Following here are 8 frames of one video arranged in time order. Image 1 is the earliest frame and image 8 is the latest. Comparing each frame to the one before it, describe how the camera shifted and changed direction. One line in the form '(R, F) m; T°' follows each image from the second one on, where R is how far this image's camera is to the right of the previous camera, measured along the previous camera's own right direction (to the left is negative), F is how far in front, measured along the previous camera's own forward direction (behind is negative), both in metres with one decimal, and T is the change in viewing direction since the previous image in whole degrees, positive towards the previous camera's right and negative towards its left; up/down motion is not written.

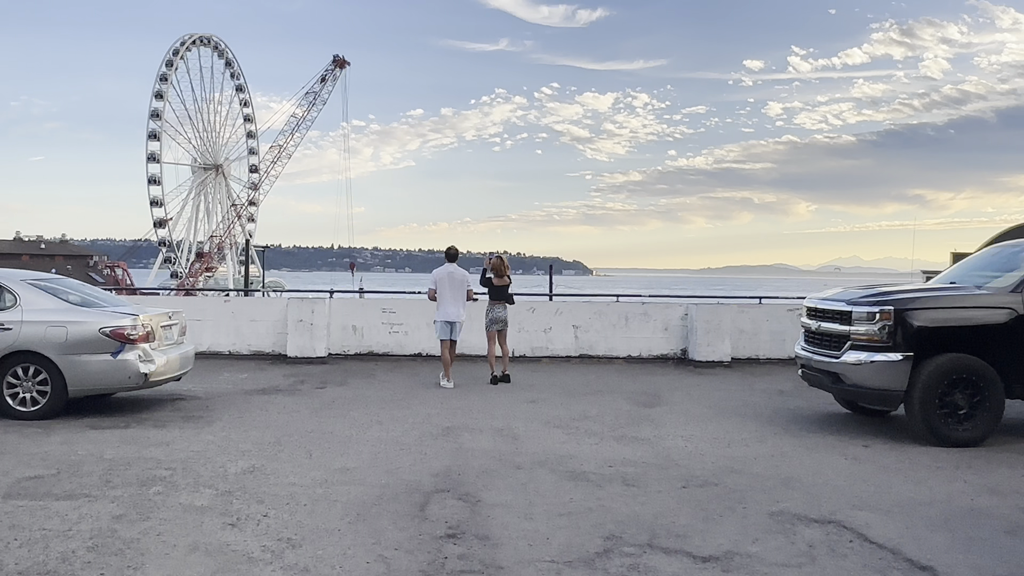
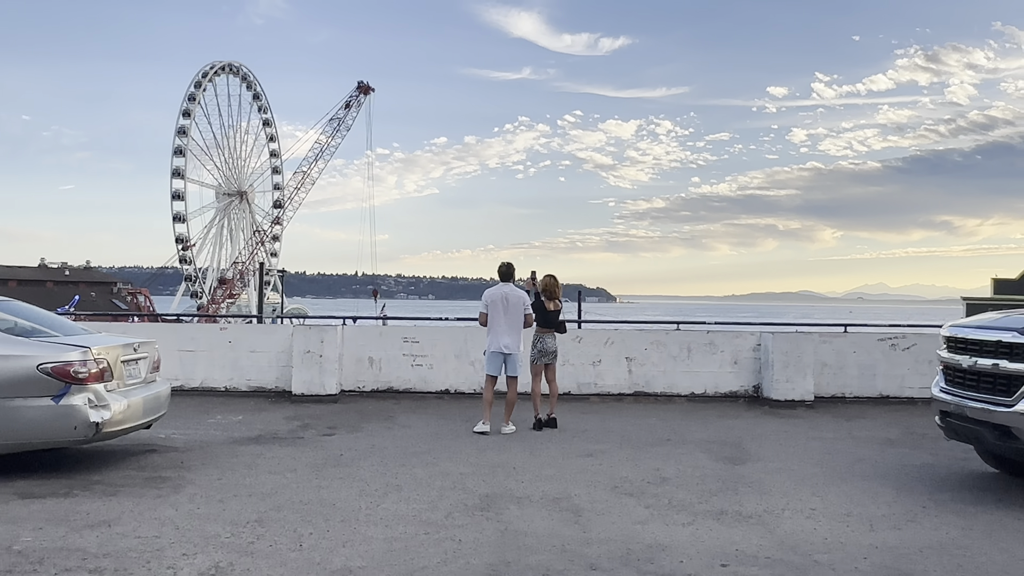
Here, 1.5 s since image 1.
(-0.2, +1.8) m; -1°
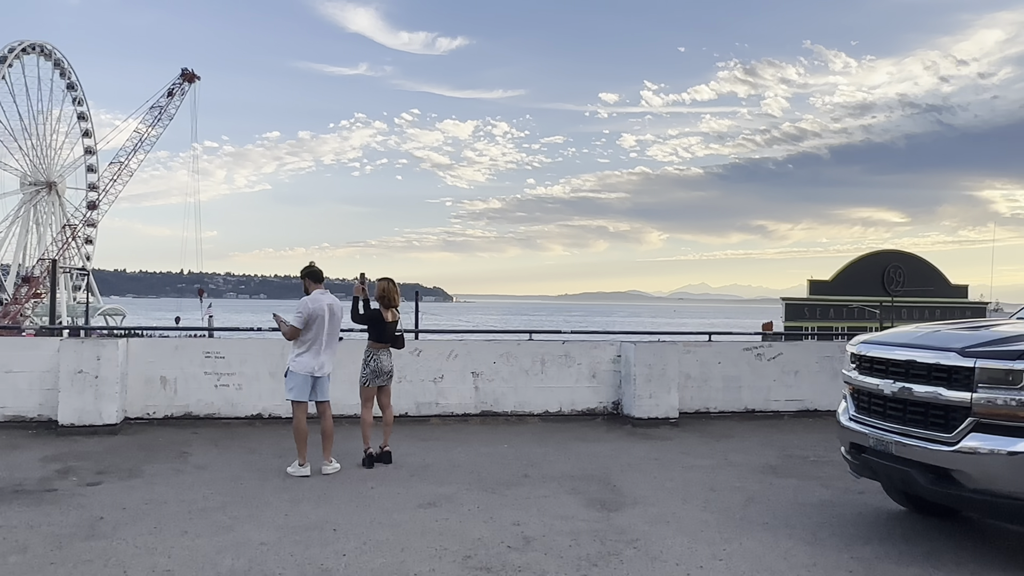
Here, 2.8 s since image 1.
(+0.1, +1.5) m; +10°
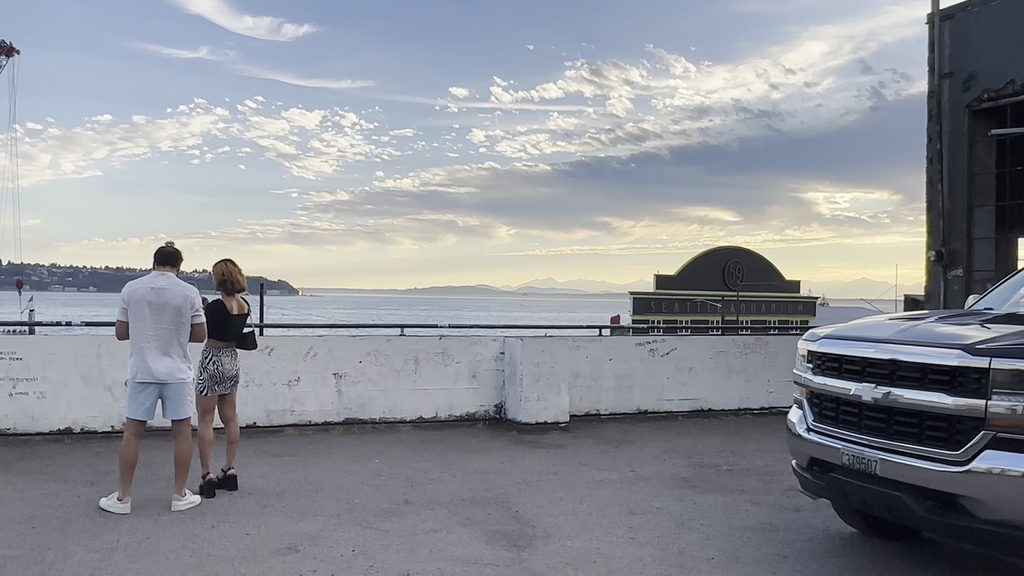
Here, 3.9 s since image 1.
(-0.2, +1.2) m; +9°
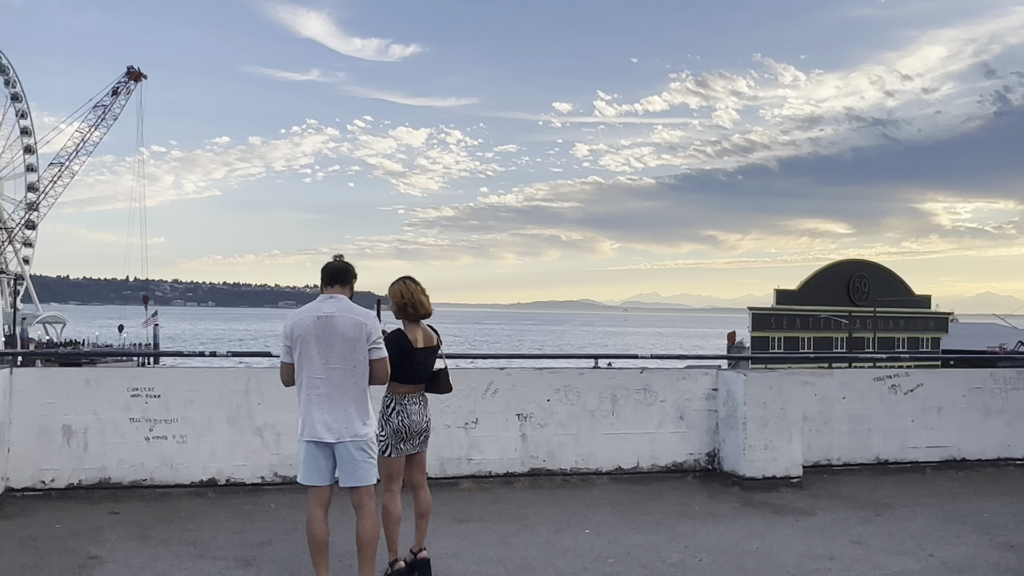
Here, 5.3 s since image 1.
(-0.8, +1.4) m; -6°
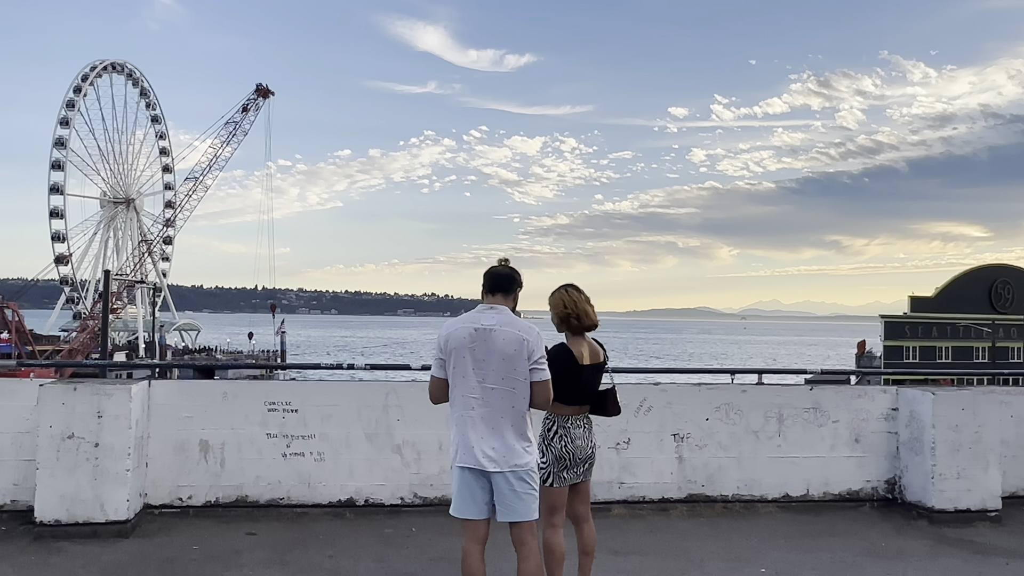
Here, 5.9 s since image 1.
(-0.3, +0.5) m; -7°
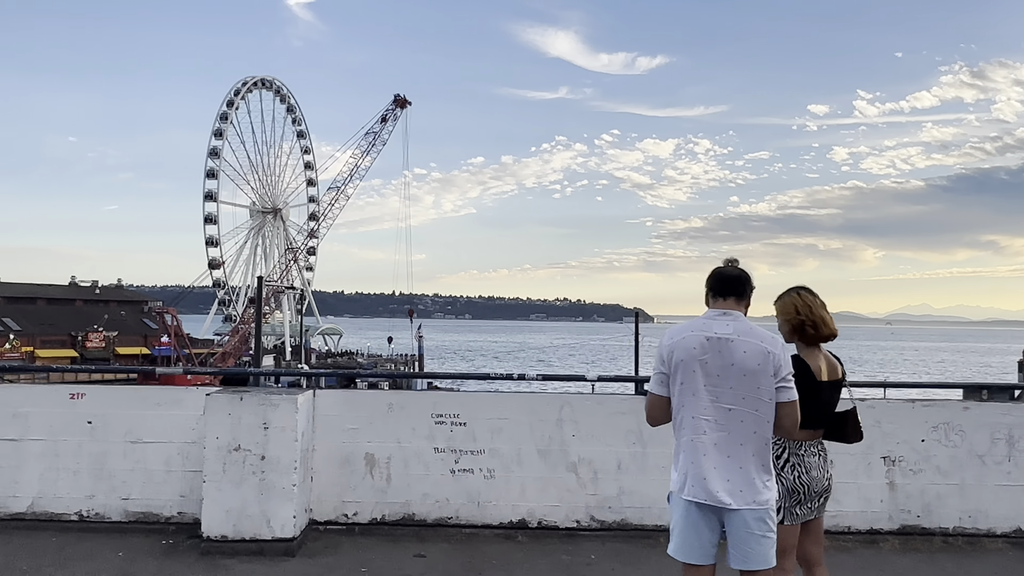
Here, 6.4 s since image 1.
(-0.3, +0.5) m; -8°
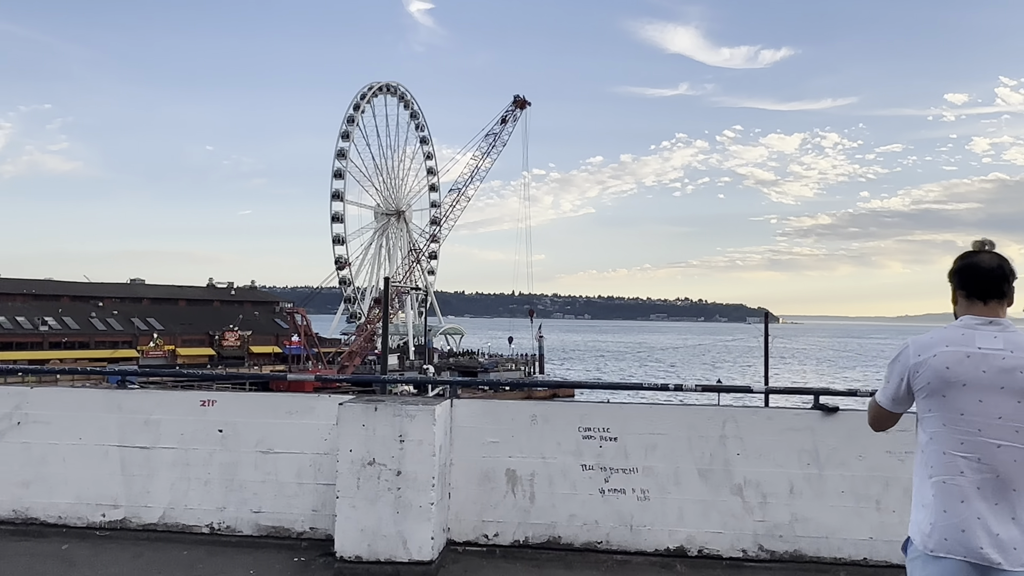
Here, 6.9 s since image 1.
(-0.2, +0.5) m; -7°
